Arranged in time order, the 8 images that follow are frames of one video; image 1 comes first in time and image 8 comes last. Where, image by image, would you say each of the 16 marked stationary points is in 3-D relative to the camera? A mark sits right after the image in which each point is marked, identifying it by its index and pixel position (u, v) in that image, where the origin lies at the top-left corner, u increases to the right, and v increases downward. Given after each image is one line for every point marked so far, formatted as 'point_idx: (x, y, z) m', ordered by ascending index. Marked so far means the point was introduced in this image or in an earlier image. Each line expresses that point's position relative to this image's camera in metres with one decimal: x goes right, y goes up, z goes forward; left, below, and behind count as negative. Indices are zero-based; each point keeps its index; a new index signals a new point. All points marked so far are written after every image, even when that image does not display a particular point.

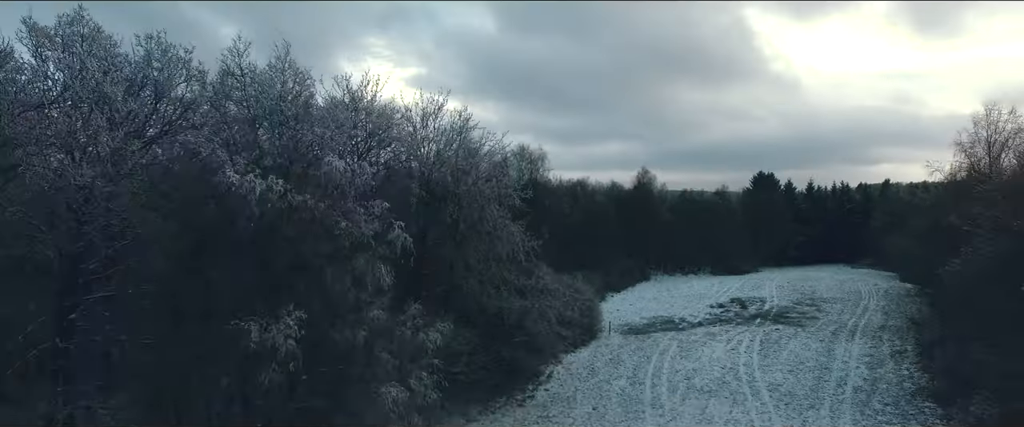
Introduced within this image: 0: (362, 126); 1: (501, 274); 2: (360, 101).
0: (-4.2, +2.5, +17.8) m
1: (-0.3, -1.7, +19.1) m
2: (-4.3, +3.2, +18.2) m
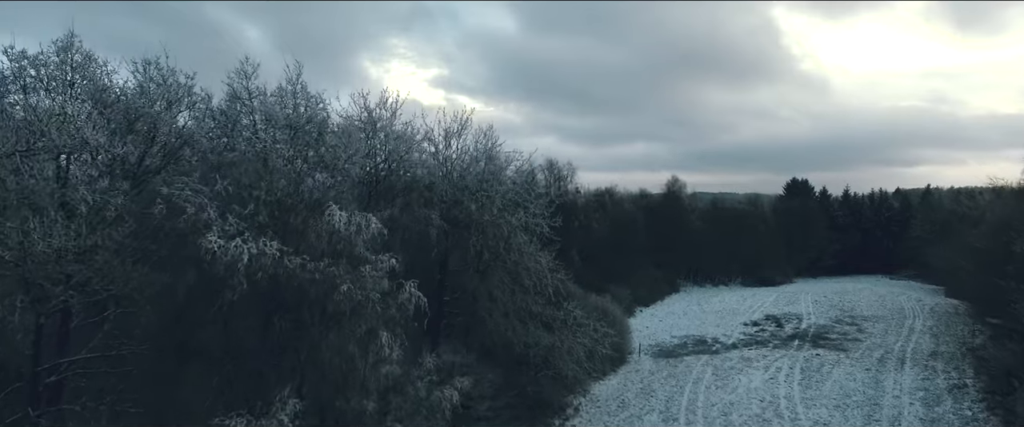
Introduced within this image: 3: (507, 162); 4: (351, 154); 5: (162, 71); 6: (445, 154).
0: (-3.5, +1.7, +16.7) m
1: (+0.5, -2.5, +17.9) m
2: (-3.6, +2.4, +17.1) m
3: (-0.1, +1.6, +19.3) m
4: (-3.7, +1.3, +14.7) m
5: (-7.9, +3.1, +14.4) m
6: (-2.0, +1.9, +18.8) m
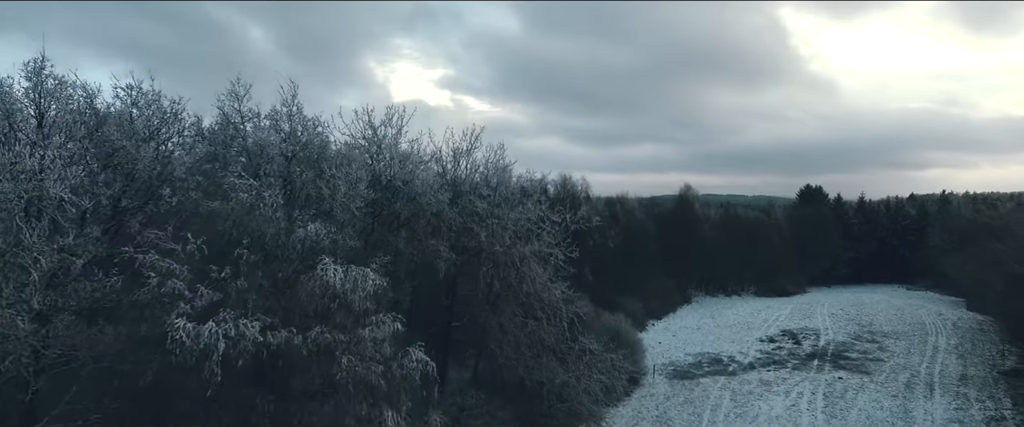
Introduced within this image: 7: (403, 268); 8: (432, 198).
0: (-3.2, +1.0, +15.6) m
1: (+0.8, -3.3, +16.7) m
2: (-3.3, +1.7, +16.0) m
3: (+0.2, +0.9, +18.2) m
4: (-3.4, +0.6, +13.6) m
5: (-7.6, +2.4, +13.4) m
6: (-1.7, +1.2, +17.7) m
7: (-2.7, -1.4, +15.4) m
8: (-1.9, +0.4, +15.3) m
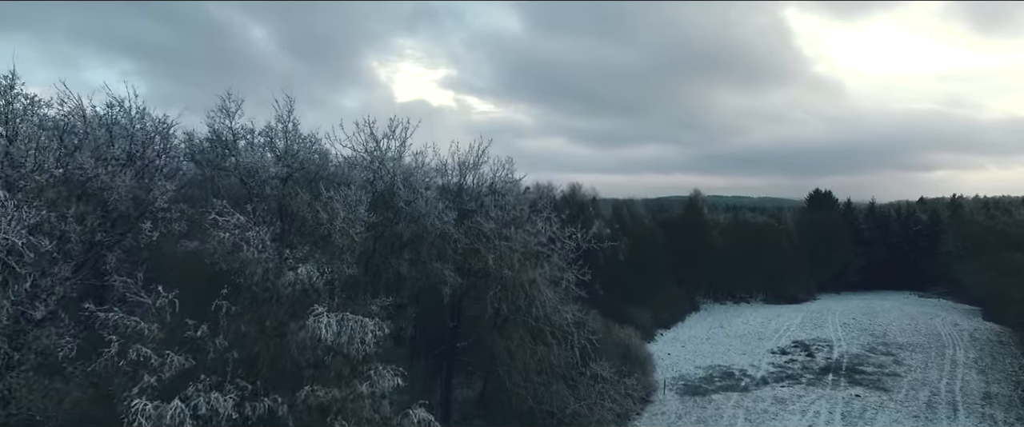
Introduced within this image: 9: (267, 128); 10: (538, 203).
0: (-3.0, +0.5, +14.7) m
1: (+1.0, -3.7, +15.8) m
2: (-3.1, +1.2, +15.1) m
3: (+0.5, +0.4, +17.3) m
4: (-3.2, +0.1, +12.7) m
5: (-7.4, +2.0, +12.5) m
6: (-1.4, +0.7, +16.8) m
7: (-2.5, -1.9, +14.5) m
8: (-1.7, -0.1, +14.4) m
9: (-5.1, +1.8, +13.4) m
10: (+0.7, +0.3, +17.7) m
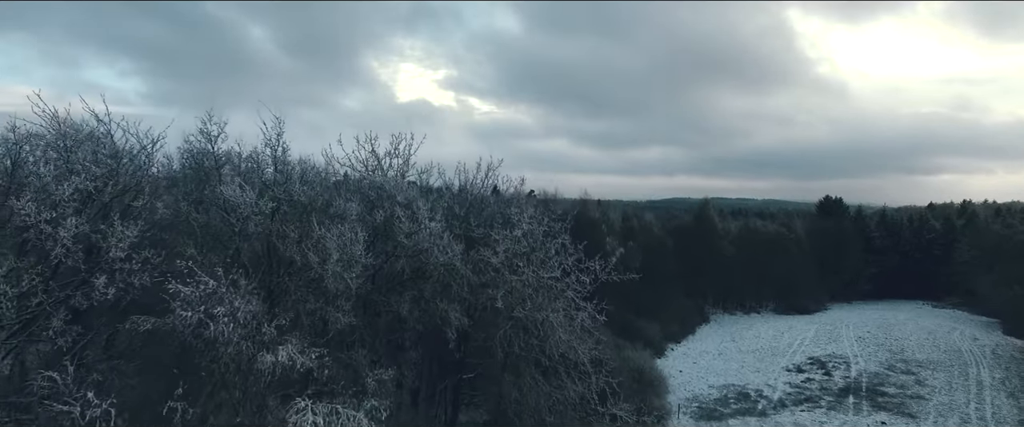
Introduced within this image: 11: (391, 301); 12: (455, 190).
0: (-2.7, -0.1, +13.3) m
1: (+1.3, -4.4, +14.4) m
2: (-2.8, +0.6, +13.7) m
3: (+0.8, -0.2, +15.9) m
4: (-2.9, -0.5, +11.4) m
5: (-7.2, +1.4, +11.2) m
6: (-1.2, 0.0, +15.4) m
7: (-2.2, -2.5, +13.1) m
8: (-1.4, -0.7, +13.1) m
9: (-4.8, +1.2, +12.0) m
10: (+1.0, -0.3, +16.3) m
11: (-2.5, -1.8, +13.1) m
12: (-1.4, +0.6, +15.8) m
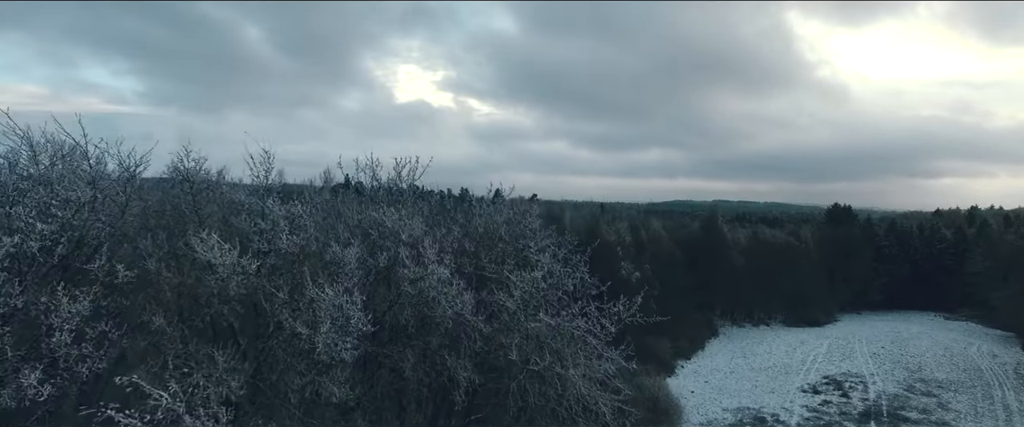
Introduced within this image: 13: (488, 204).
0: (-2.4, -0.9, +11.9) m
1: (+1.6, -5.1, +13.0) m
2: (-2.5, -0.2, +12.3) m
3: (+1.1, -1.0, +14.5) m
4: (-2.6, -1.2, +10.0) m
5: (-6.8, +0.6, +9.8) m
6: (-0.8, -0.7, +14.0) m
7: (-1.9, -3.2, +11.7) m
8: (-1.1, -1.5, +11.7) m
9: (-4.5, +0.4, +10.6) m
10: (+1.3, -1.1, +14.9) m
11: (-2.1, -2.5, +11.7) m
12: (-1.1, -0.2, +14.3) m
13: (-0.6, +0.2, +15.0) m
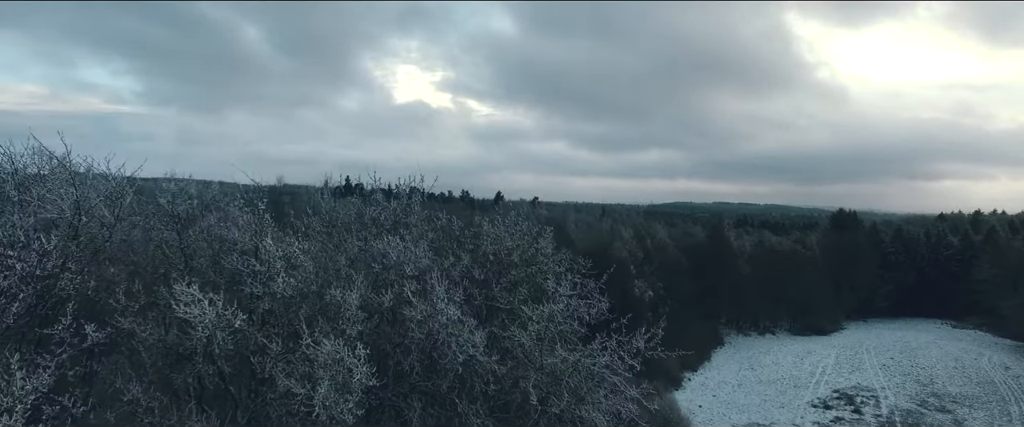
0: (-2.1, -1.4, +11.0) m
1: (+1.8, -5.7, +12.1) m
2: (-2.2, -0.7, +11.4) m
3: (+1.3, -1.5, +13.6) m
4: (-2.4, -1.8, +9.1) m
5: (-6.6, +0.1, +8.9) m
6: (-0.6, -1.2, +13.1) m
7: (-1.6, -3.8, +10.8) m
8: (-0.9, -2.0, +10.7) m
9: (-4.2, -0.1, +9.7) m
10: (+1.5, -1.6, +14.0) m
11: (-1.9, -3.0, +10.8) m
12: (-0.8, -0.7, +13.4) m
13: (-0.4, -0.3, +14.1) m
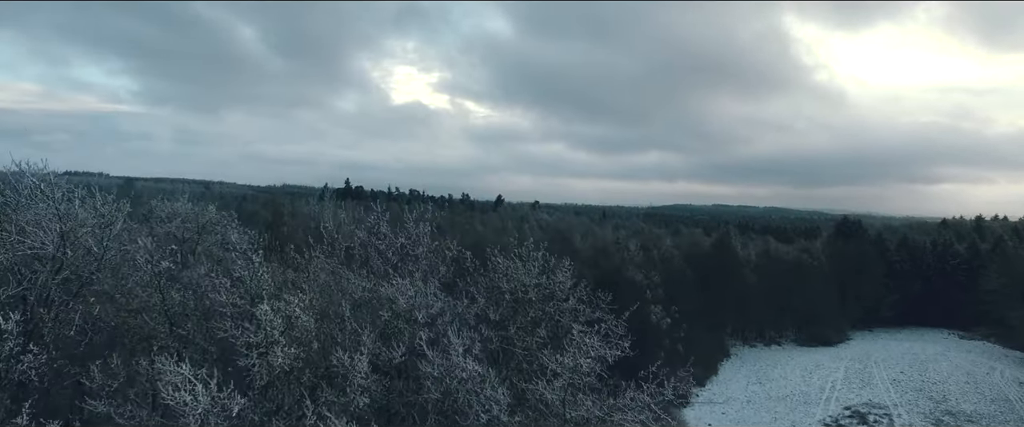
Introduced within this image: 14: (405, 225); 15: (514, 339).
0: (-1.8, -2.1, +10.1) m
1: (+2.1, -6.4, +11.2) m
2: (-1.9, -1.4, +10.5) m
3: (+1.7, -2.2, +12.7) m
4: (-2.0, -2.4, +8.1) m
5: (-6.2, -0.5, +7.9) m
6: (-0.3, -1.9, +12.2) m
7: (-1.3, -4.4, +9.9) m
8: (-0.5, -2.7, +9.8) m
9: (-3.9, -0.7, +8.8) m
10: (+1.9, -2.3, +13.1) m
11: (-1.6, -3.7, +9.8) m
12: (-0.5, -1.4, +12.5) m
13: (0.0, -1.0, +13.2) m
14: (-2.3, -0.5, +13.0) m
15: (0.0, -2.3, +11.9) m
